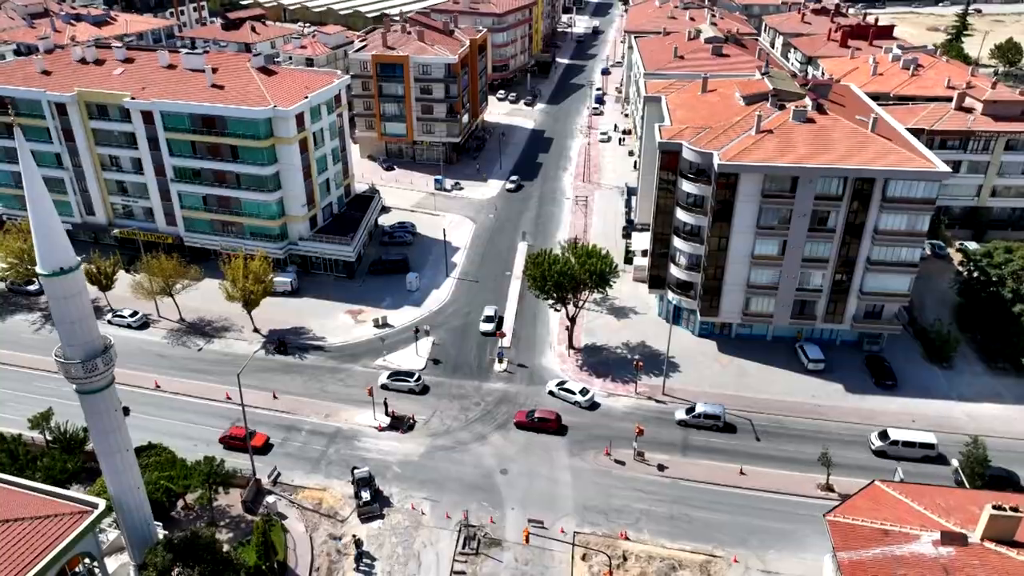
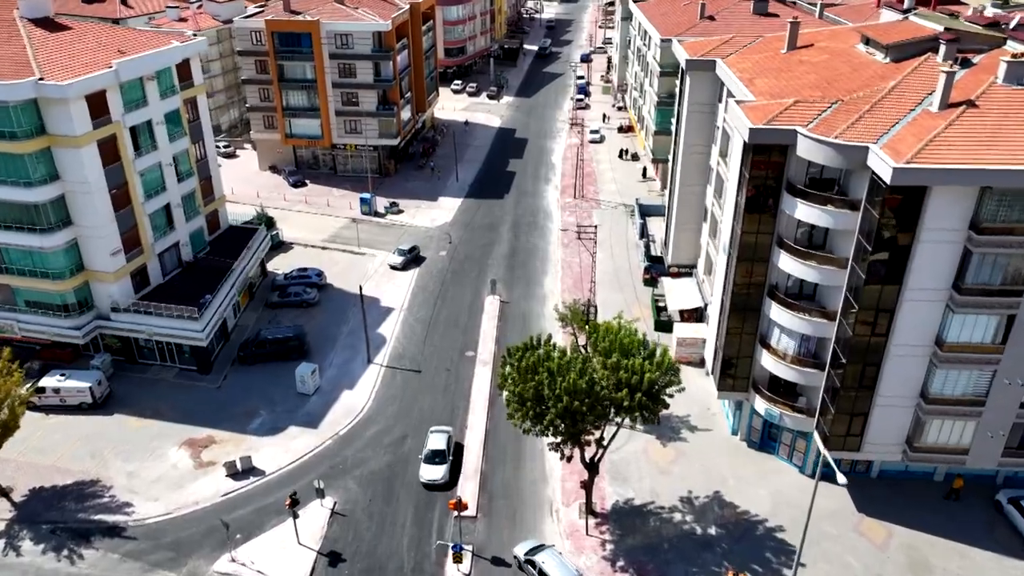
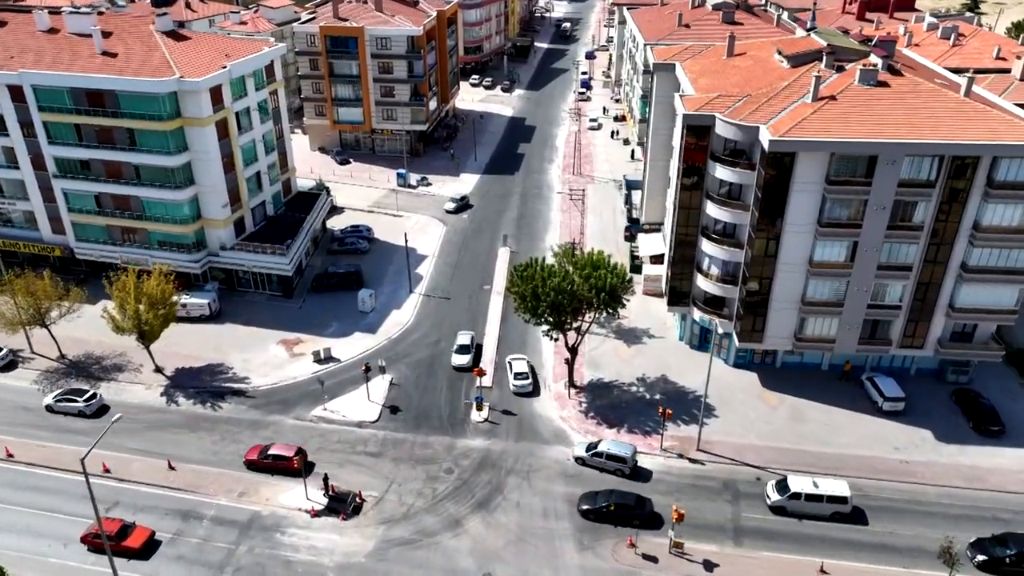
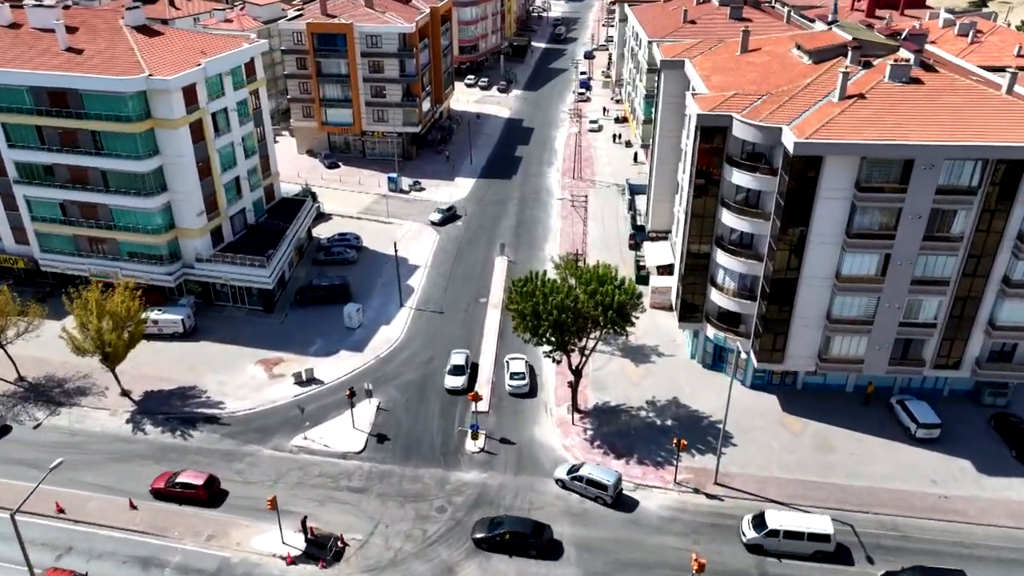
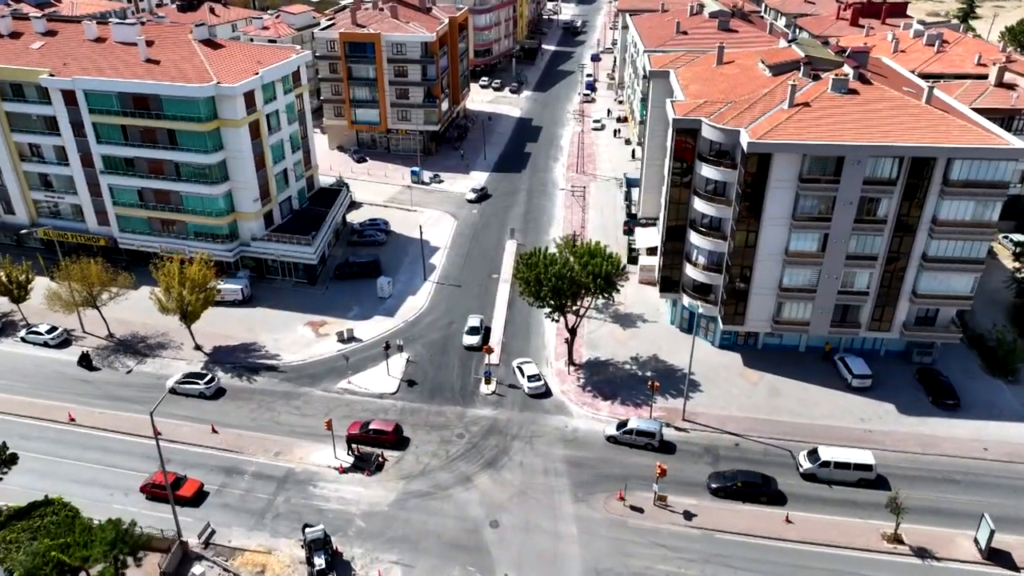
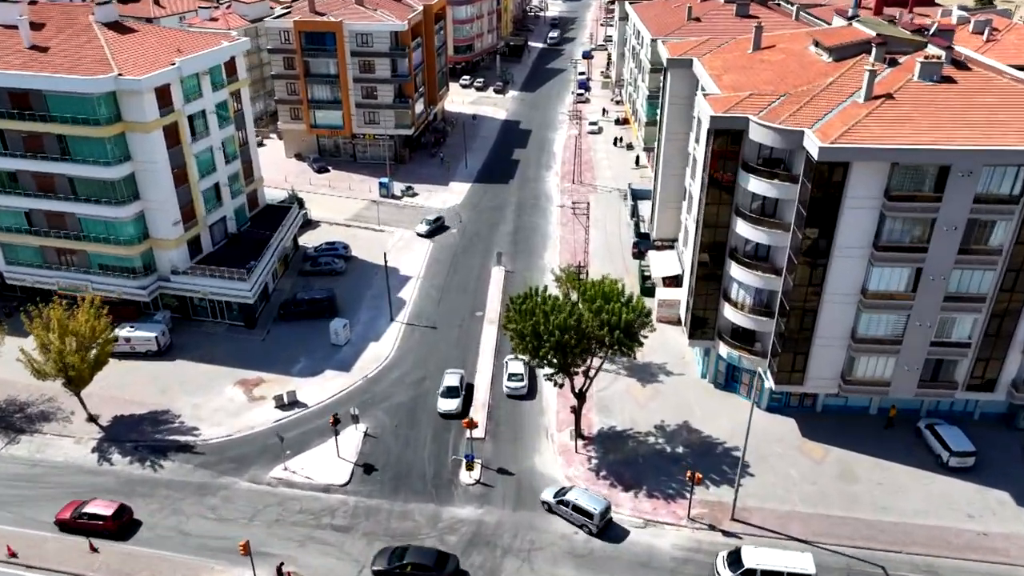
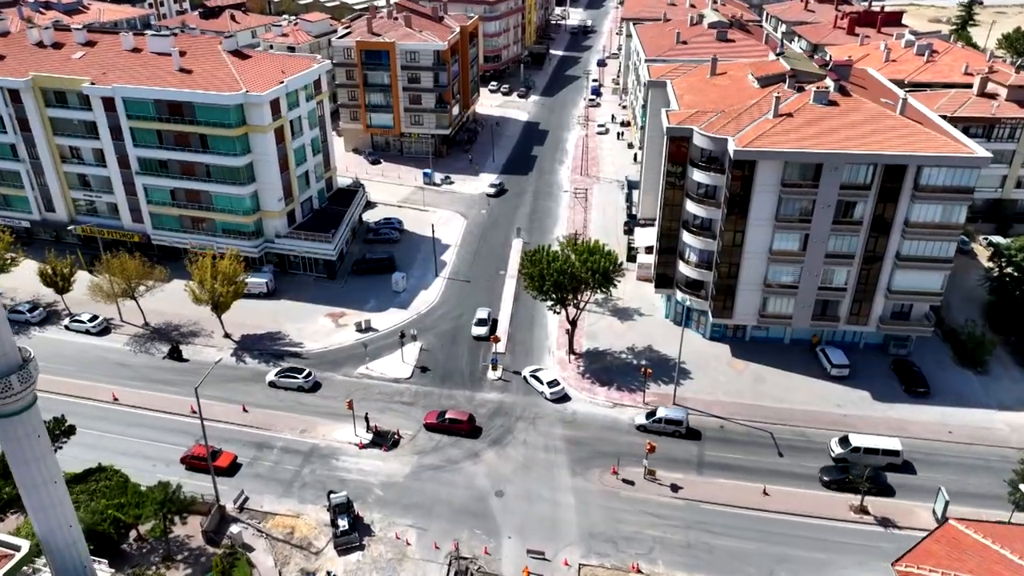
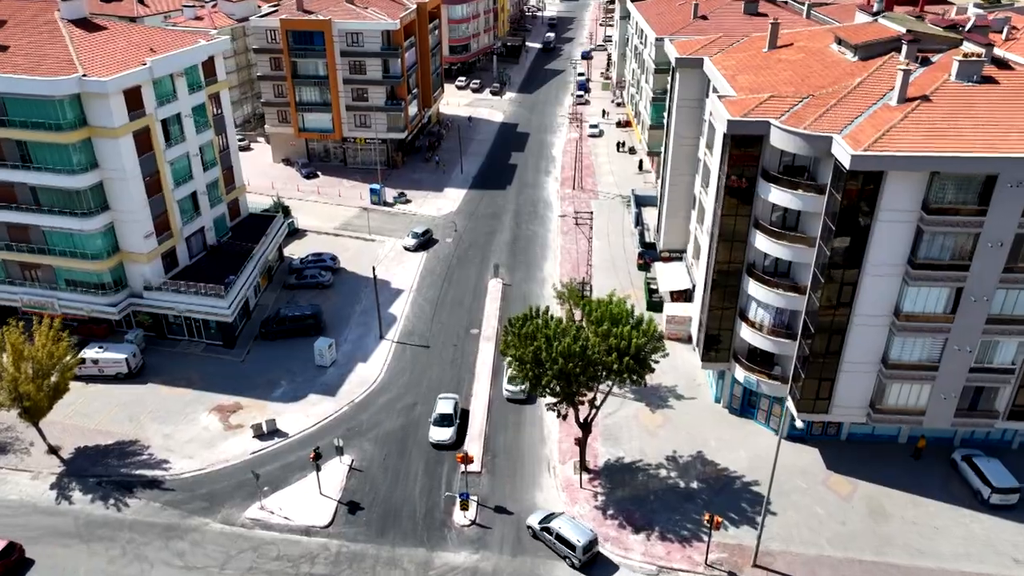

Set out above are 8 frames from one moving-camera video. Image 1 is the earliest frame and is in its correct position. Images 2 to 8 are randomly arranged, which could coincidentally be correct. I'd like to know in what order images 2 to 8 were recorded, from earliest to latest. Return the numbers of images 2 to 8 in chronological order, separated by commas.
7, 5, 3, 4, 6, 8, 2
